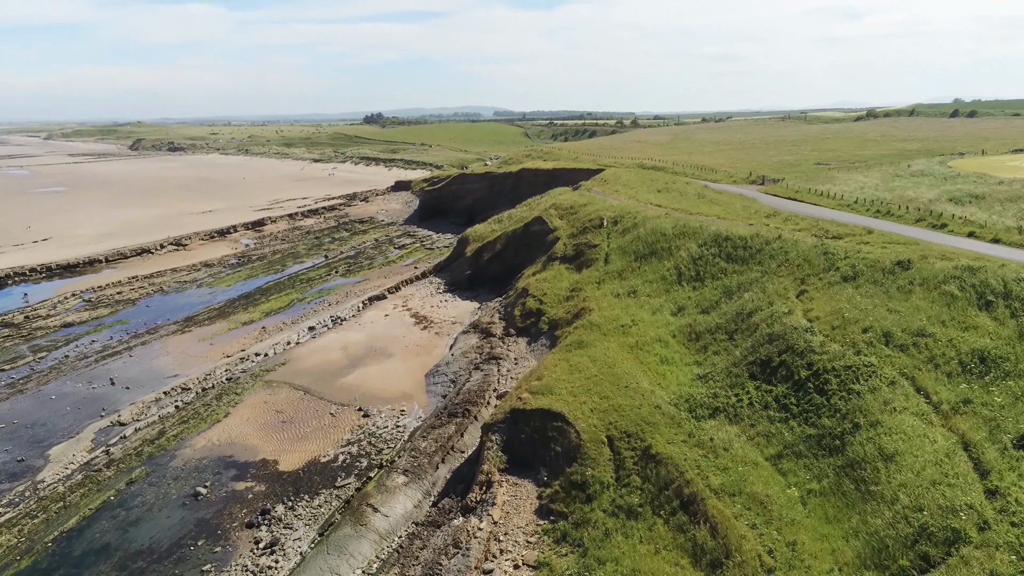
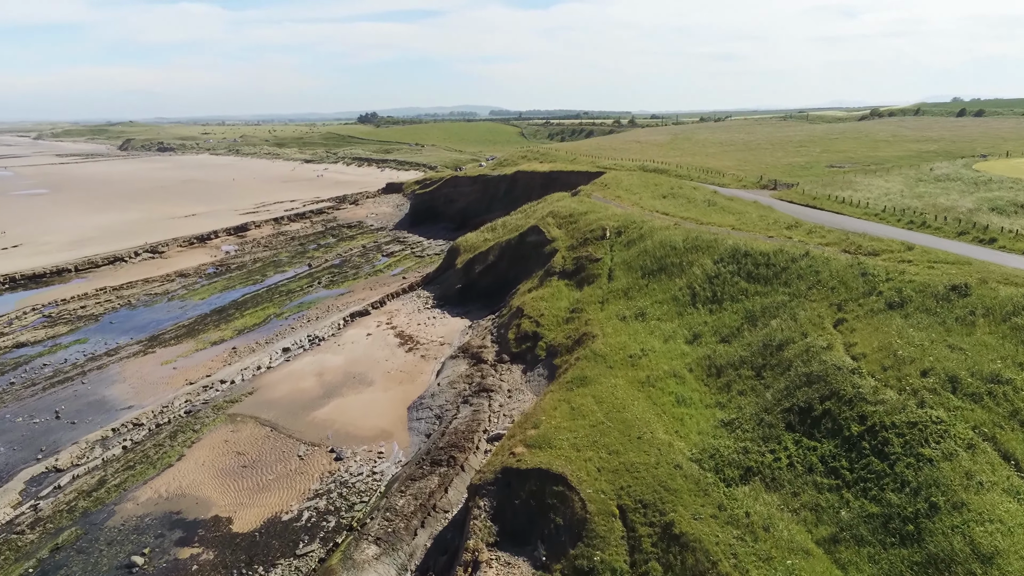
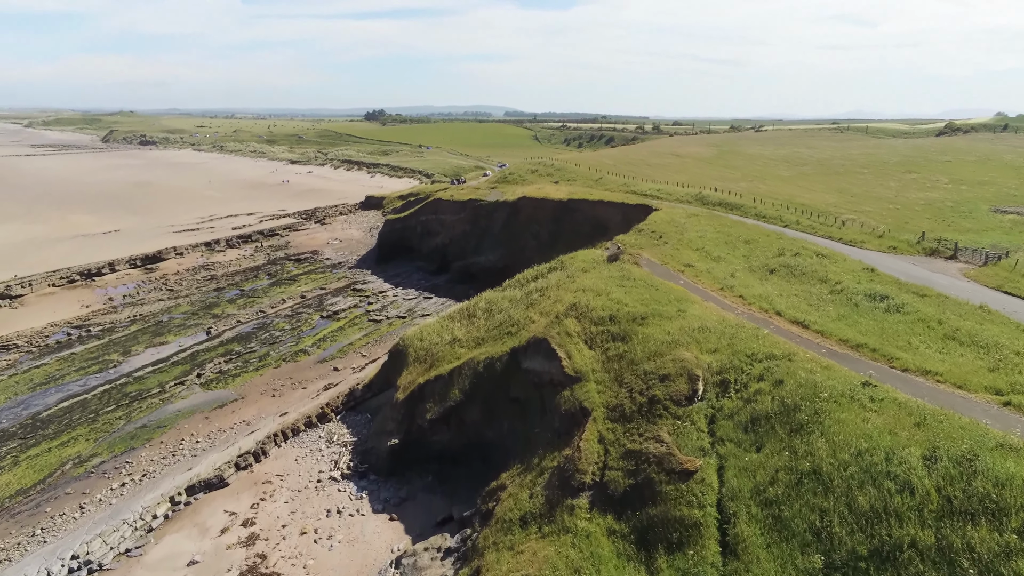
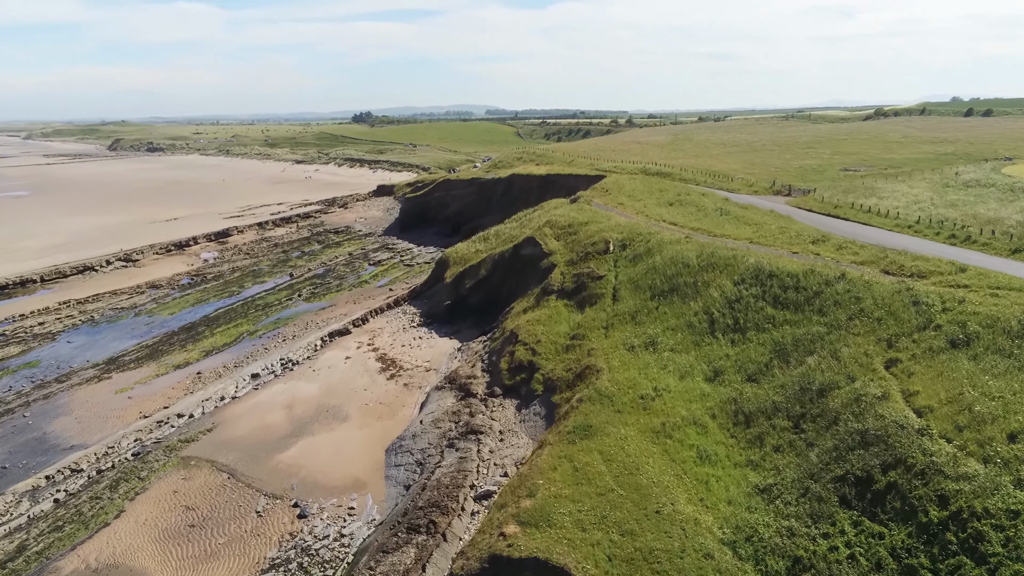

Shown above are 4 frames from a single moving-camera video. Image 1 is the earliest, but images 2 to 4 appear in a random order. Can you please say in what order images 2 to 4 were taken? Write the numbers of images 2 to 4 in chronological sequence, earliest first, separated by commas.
2, 4, 3
